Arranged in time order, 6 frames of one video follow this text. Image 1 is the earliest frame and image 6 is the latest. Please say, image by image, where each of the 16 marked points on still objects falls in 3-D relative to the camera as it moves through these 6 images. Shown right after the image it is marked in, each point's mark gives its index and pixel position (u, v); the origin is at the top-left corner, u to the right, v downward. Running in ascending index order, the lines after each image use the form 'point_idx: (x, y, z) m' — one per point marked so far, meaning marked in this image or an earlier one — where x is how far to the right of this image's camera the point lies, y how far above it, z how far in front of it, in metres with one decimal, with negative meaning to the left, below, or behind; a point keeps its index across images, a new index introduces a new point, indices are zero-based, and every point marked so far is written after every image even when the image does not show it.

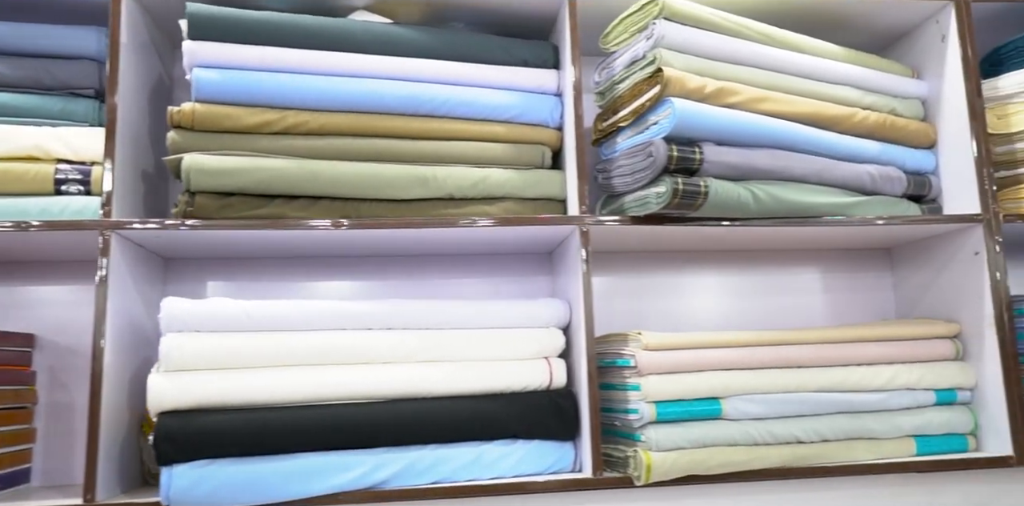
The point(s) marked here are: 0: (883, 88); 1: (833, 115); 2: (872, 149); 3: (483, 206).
0: (+0.7, +0.3, +1.4) m
1: (+0.6, +0.2, +1.3) m
2: (+0.6, +0.2, +1.4) m
3: (0.0, +0.1, +1.3) m
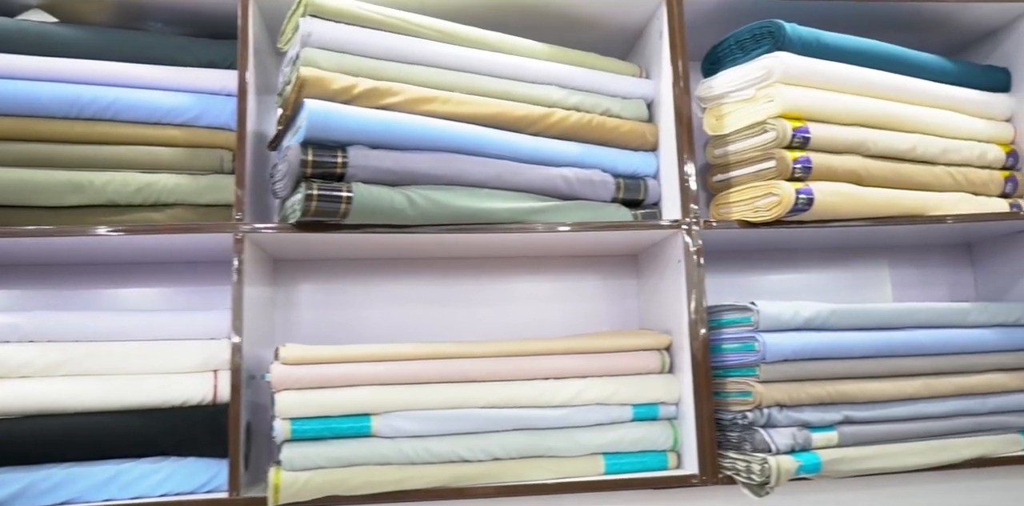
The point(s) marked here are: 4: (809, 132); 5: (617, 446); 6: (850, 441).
0: (+0.2, +0.3, +1.4) m
1: (0.0, +0.2, +1.3) m
2: (+0.1, +0.2, +1.3) m
3: (-0.6, +0.1, +1.2) m
4: (+0.5, +0.2, +1.2) m
5: (+0.2, -0.3, +1.3) m
6: (+0.5, -0.3, +1.2) m
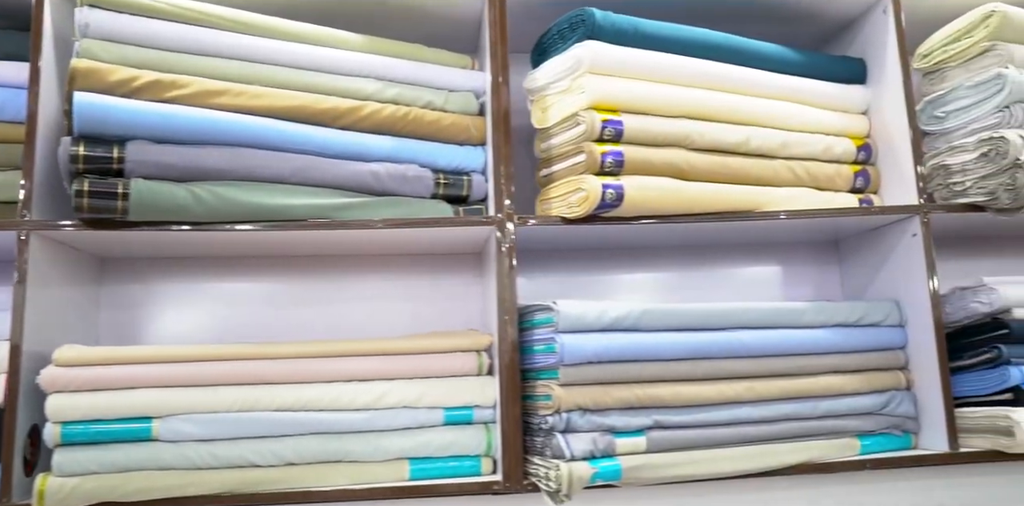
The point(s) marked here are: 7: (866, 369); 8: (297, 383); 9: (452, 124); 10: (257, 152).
0: (-0.2, +0.3, +1.3) m
1: (-0.3, +0.2, +1.2) m
2: (-0.2, +0.2, +1.3) m
3: (-0.9, +0.1, +1.2) m
4: (+0.2, +0.2, +1.2) m
5: (-0.1, -0.3, +1.2) m
6: (+0.2, -0.3, +1.2) m
7: (+0.6, -0.2, +1.3) m
8: (-0.3, -0.2, +1.2) m
9: (-0.1, +0.2, +1.3) m
10: (-0.4, +0.2, +1.2) m
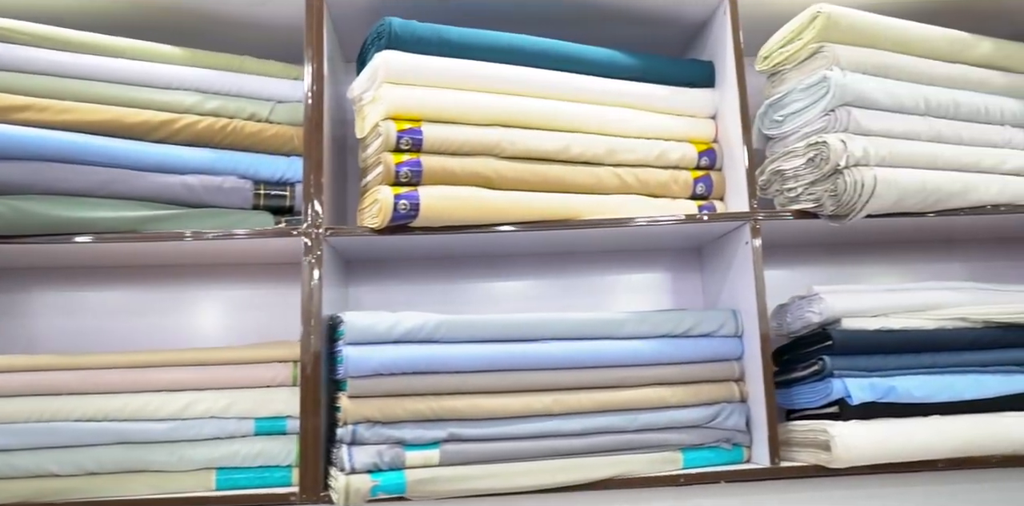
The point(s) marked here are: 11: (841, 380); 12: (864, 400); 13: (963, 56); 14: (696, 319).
0: (-0.5, +0.3, +1.3) m
1: (-0.6, +0.2, +1.2) m
2: (-0.5, +0.2, +1.3) m
3: (-1.2, 0.0, +1.3) m
4: (-0.1, +0.2, +1.2) m
5: (-0.4, -0.3, +1.2) m
6: (-0.1, -0.3, +1.1) m
7: (+0.3, -0.2, +1.3) m
8: (-0.6, -0.2, +1.2) m
9: (-0.4, +0.2, +1.3) m
10: (-0.7, +0.1, +1.2) m
11: (+0.5, -0.2, +1.2) m
12: (+0.6, -0.2, +1.2) m
13: (+0.8, +0.4, +1.4) m
14: (+0.3, -0.1, +1.3) m
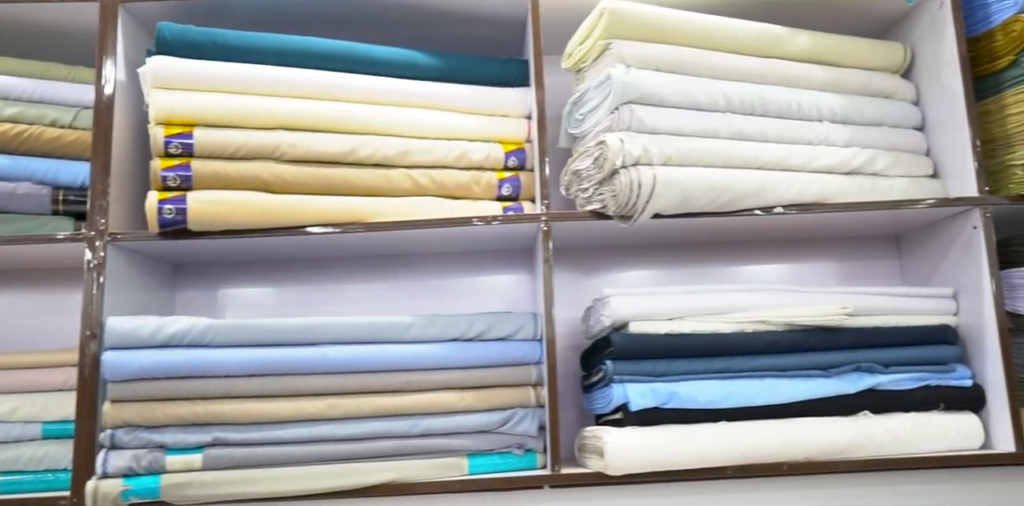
0: (-0.8, +0.3, +1.3) m
1: (-1.0, +0.2, +1.3) m
2: (-0.9, +0.1, +1.3) m
3: (-1.6, 0.0, +1.3) m
4: (-0.5, +0.2, +1.2) m
5: (-0.8, -0.3, +1.2) m
6: (-0.4, -0.3, +1.1) m
7: (0.0, -0.2, +1.3) m
8: (-1.0, -0.2, +1.2) m
9: (-0.8, +0.2, +1.3) m
10: (-1.1, +0.1, +1.2) m
11: (+0.2, -0.2, +1.2) m
12: (+0.2, -0.2, +1.2) m
13: (+0.5, +0.4, +1.3) m
14: (0.0, -0.1, +1.3) m
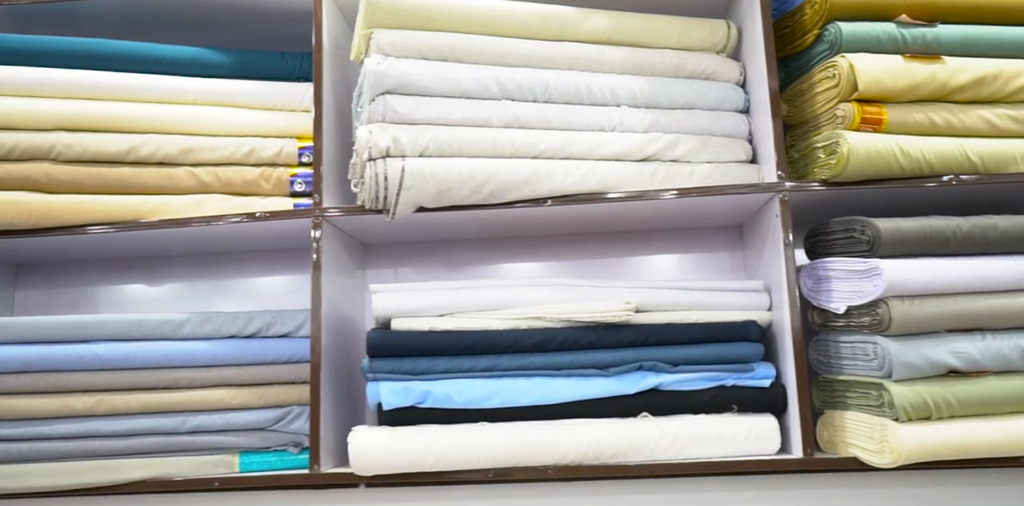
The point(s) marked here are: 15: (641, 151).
0: (-1.2, +0.3, +1.4) m
1: (-1.3, +0.2, +1.3) m
2: (-1.2, +0.1, +1.3) m
3: (-1.9, 0.0, +1.4) m
4: (-0.9, +0.2, +1.2) m
5: (-1.2, -0.3, +1.3) m
6: (-0.8, -0.3, +1.2) m
7: (-0.4, -0.2, +1.3) m
8: (-1.4, -0.2, +1.3) m
9: (-1.1, +0.2, +1.4) m
10: (-1.4, +0.1, +1.3) m
11: (-0.2, -0.2, +1.2) m
12: (-0.2, -0.2, +1.1) m
13: (+0.1, +0.4, +1.3) m
14: (-0.4, -0.1, +1.3) m
15: (+0.2, +0.2, +1.2) m
